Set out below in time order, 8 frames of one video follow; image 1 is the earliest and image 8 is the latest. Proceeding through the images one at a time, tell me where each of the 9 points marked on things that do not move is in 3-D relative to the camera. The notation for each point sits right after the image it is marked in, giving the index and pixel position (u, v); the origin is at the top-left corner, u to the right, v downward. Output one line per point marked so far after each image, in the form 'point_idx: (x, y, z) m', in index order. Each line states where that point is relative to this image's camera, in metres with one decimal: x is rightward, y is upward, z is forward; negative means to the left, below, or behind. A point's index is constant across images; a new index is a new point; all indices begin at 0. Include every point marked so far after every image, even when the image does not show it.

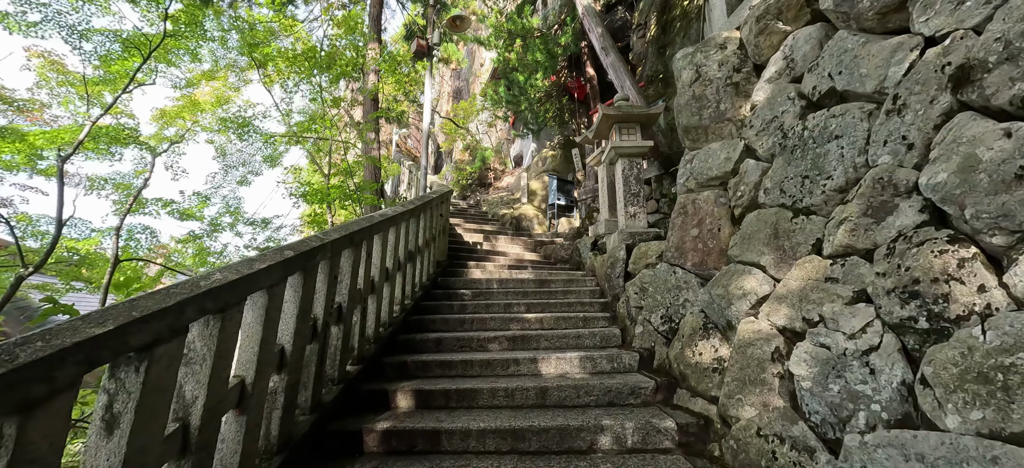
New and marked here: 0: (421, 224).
0: (-0.9, +0.1, +4.6) m
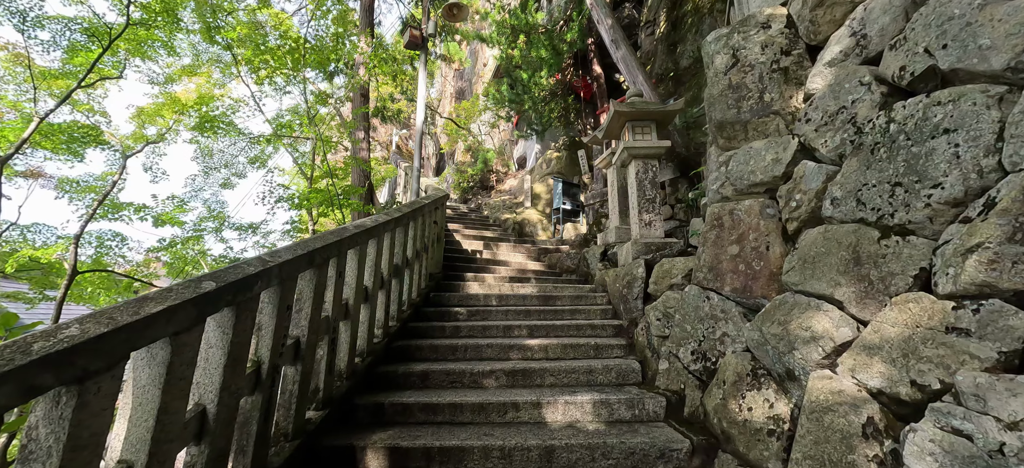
0: (-0.9, 0.0, +4.1) m
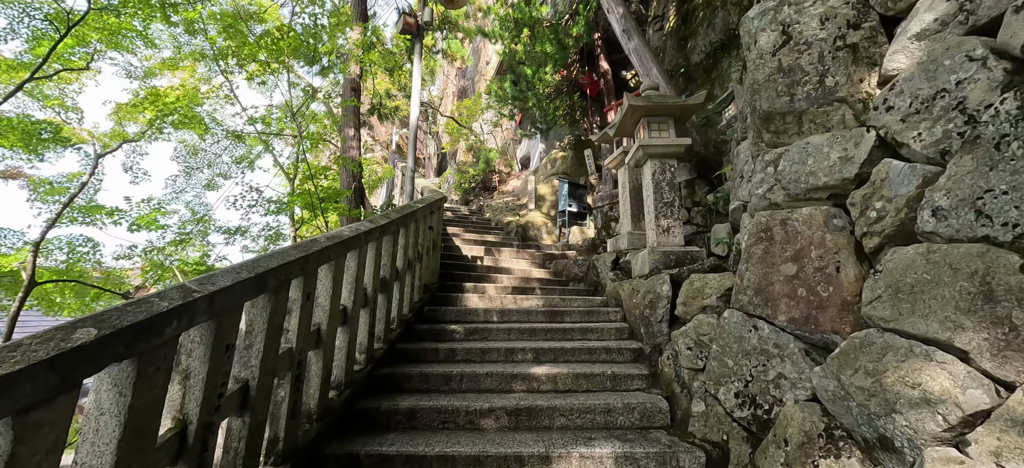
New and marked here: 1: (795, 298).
0: (-0.9, -0.1, +3.6) m
1: (+1.2, -0.3, +1.9) m
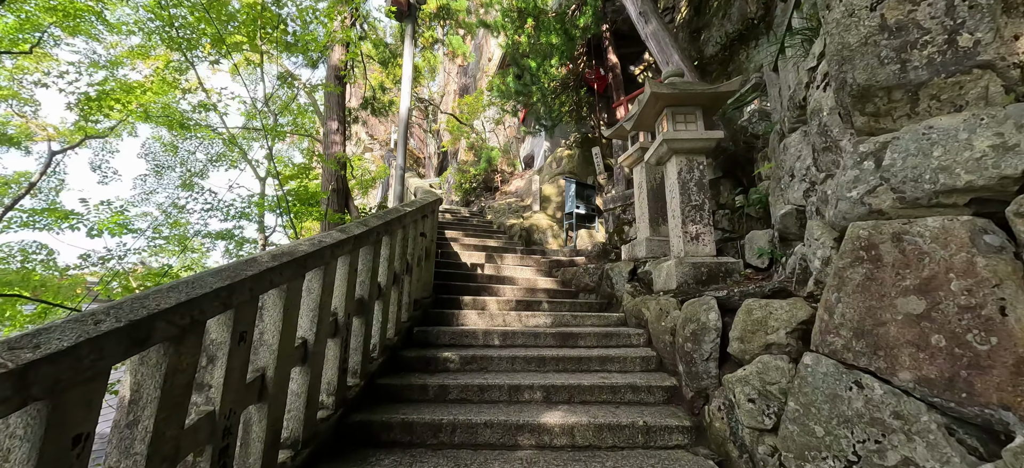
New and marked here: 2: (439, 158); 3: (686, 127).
0: (-0.9, -0.1, +3.0) m
1: (+1.2, -0.3, +1.3) m
2: (-2.8, +2.9, +17.2) m
3: (+1.5, +0.9, +3.9) m
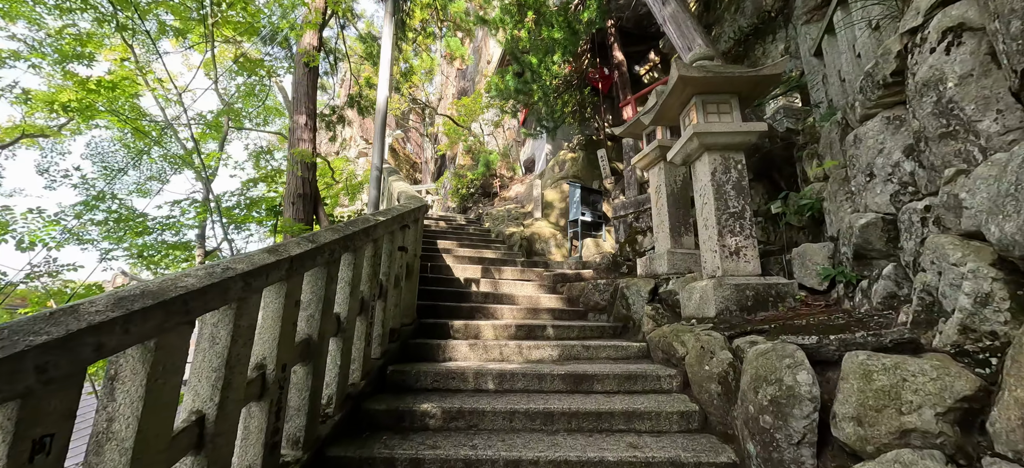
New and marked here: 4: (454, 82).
0: (-0.9, -0.2, +2.4) m
1: (+1.2, -0.4, +0.7) m
2: (-2.8, +2.6, +16.5) m
3: (+1.5, +0.8, +3.2) m
4: (-2.5, +6.5, +19.2) m
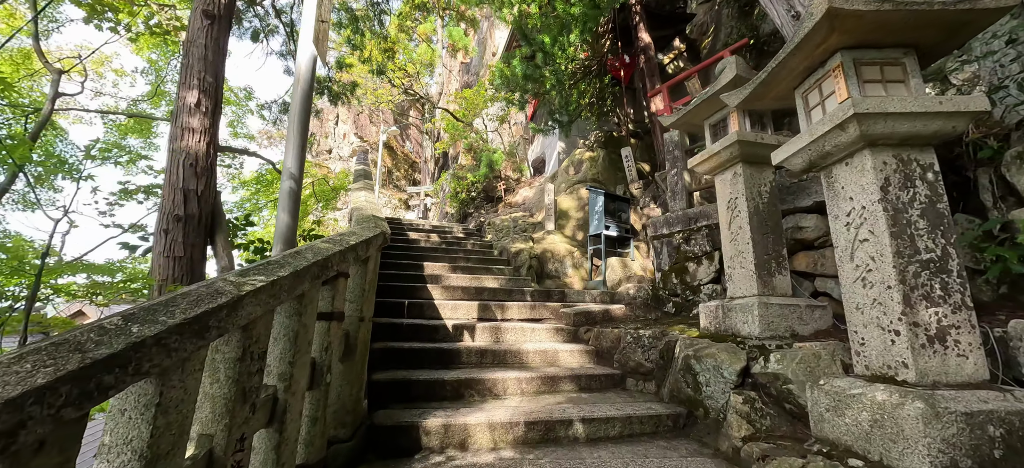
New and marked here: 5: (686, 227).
0: (-0.8, -0.4, +1.0) m
1: (+1.2, -0.7, -0.7) m
2: (-2.5, +2.4, +15.2) m
3: (+1.5, +0.6, +1.9) m
4: (-2.2, +6.3, +17.8) m
5: (+1.5, +0.1, +4.0) m
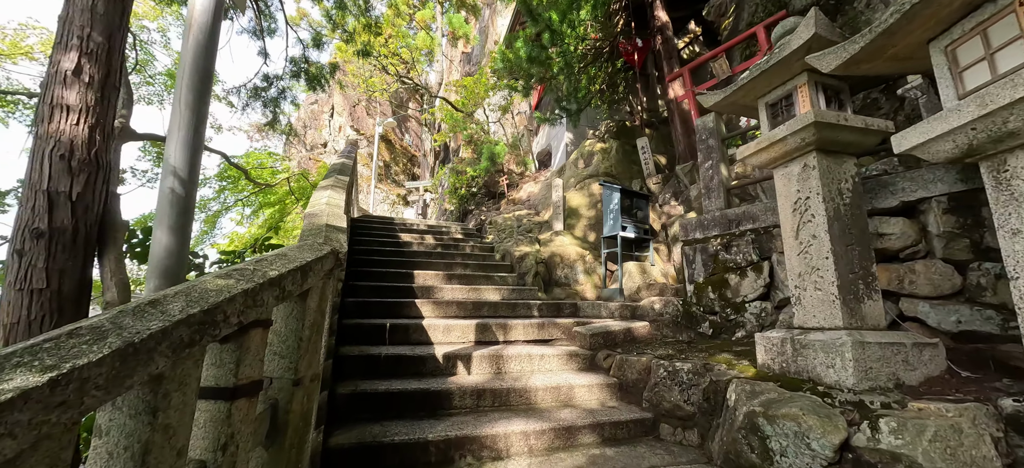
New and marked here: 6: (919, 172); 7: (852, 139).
0: (-0.8, -0.5, +0.4) m
1: (+1.2, -0.8, -1.4) m
2: (-2.4, +2.5, +14.5) m
3: (+1.5, +0.5, +1.2) m
4: (-2.1, +6.4, +17.1) m
5: (+1.6, 0.0, +3.3) m
6: (+2.2, +0.3, +2.4) m
7: (+1.7, +0.5, +2.2) m
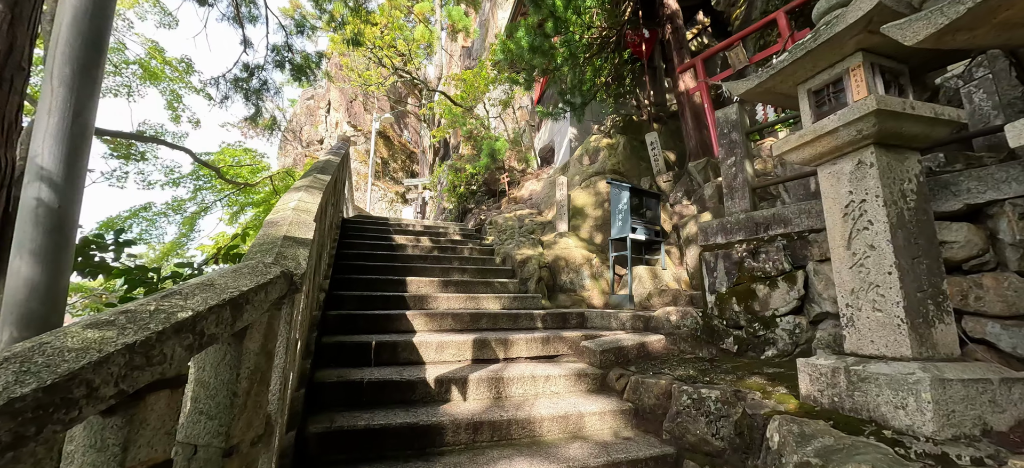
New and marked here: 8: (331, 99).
0: (-0.8, -0.6, 0.0) m
1: (+1.2, -0.8, -1.7) m
2: (-2.4, +2.6, +14.2) m
3: (+1.6, +0.5, +0.8) m
4: (-2.0, +6.5, +16.7) m
5: (+1.6, 0.0, +3.0) m
6: (+2.2, +0.3, +2.1) m
7: (+1.7, +0.4, +1.9) m
8: (-6.0, +4.5, +15.0) m
